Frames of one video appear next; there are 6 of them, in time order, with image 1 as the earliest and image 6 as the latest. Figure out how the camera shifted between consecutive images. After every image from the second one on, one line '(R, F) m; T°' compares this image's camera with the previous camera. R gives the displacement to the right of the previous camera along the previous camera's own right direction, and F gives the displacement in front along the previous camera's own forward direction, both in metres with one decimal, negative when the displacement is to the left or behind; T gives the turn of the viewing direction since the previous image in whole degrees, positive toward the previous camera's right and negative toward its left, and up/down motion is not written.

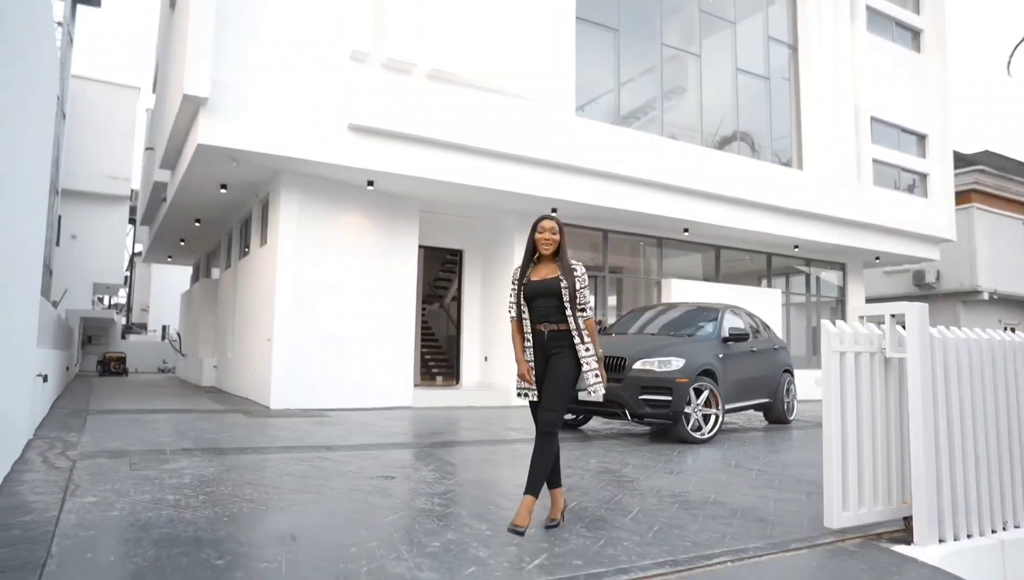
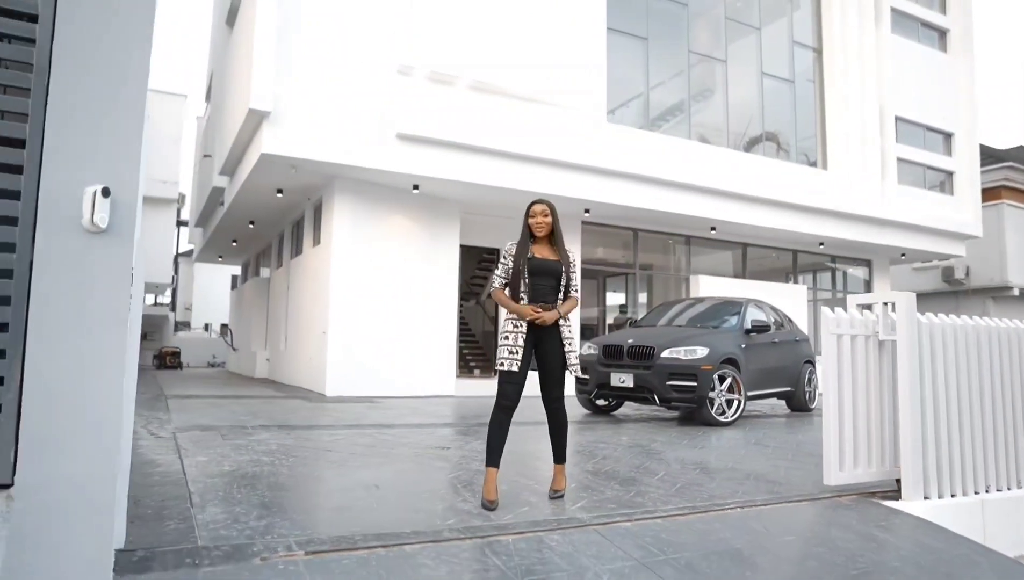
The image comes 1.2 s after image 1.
(-0.1, -0.7) m; -2°
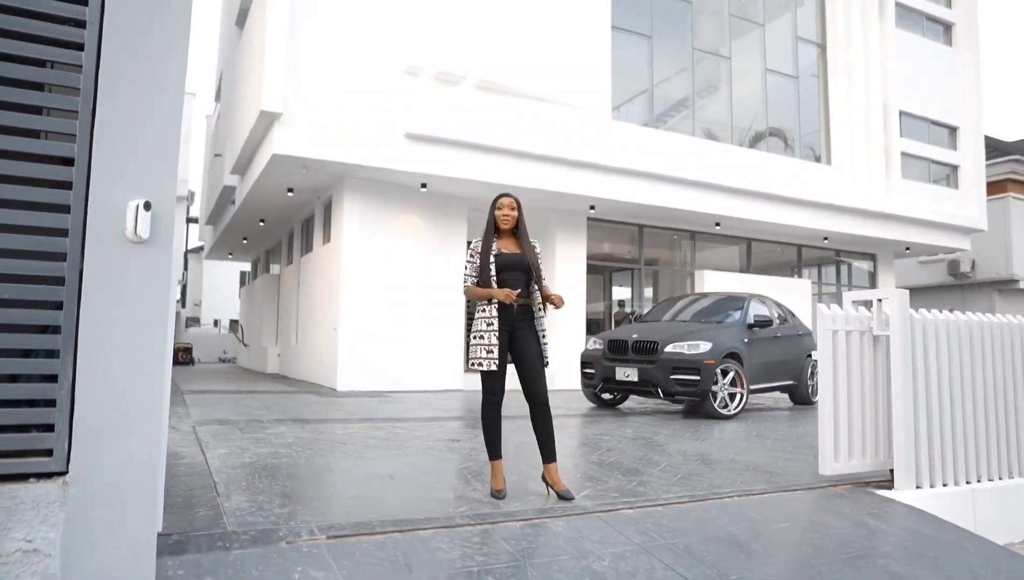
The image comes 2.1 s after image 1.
(0.0, -0.2) m; -1°
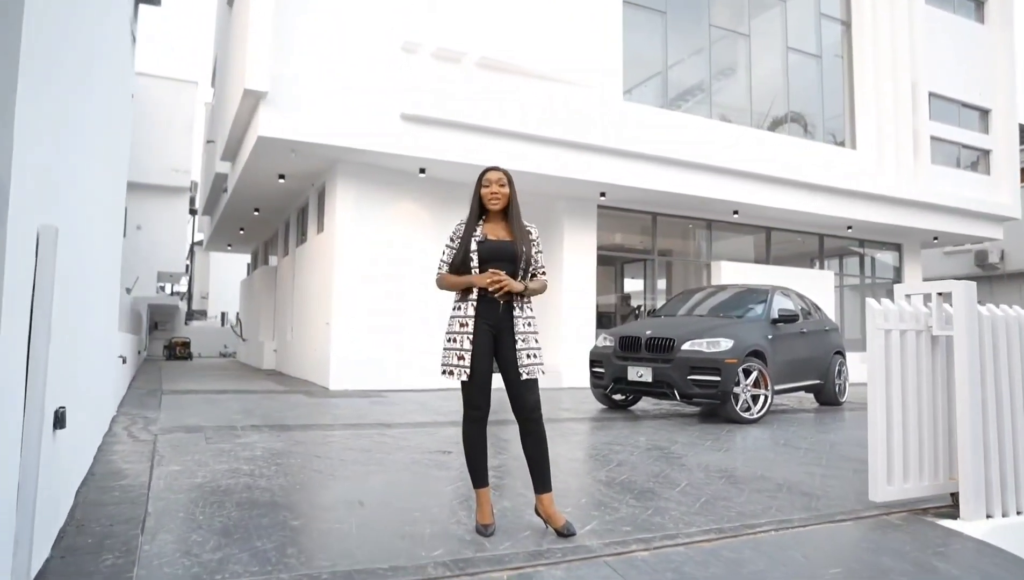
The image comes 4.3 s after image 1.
(+0.1, +0.7) m; -1°
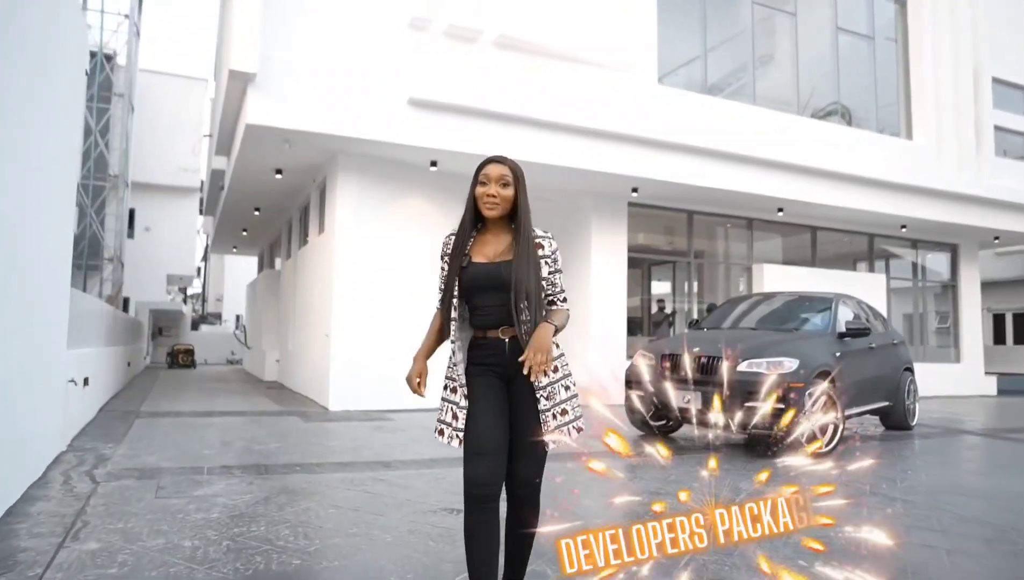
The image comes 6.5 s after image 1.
(0.0, +1.1) m; -2°
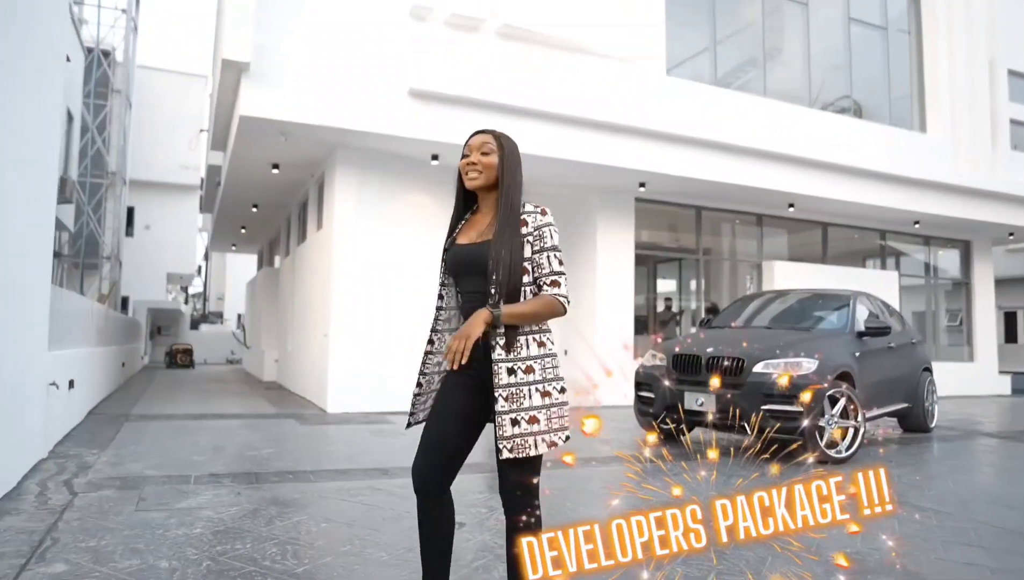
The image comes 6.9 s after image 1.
(0.0, +0.3) m; 0°
